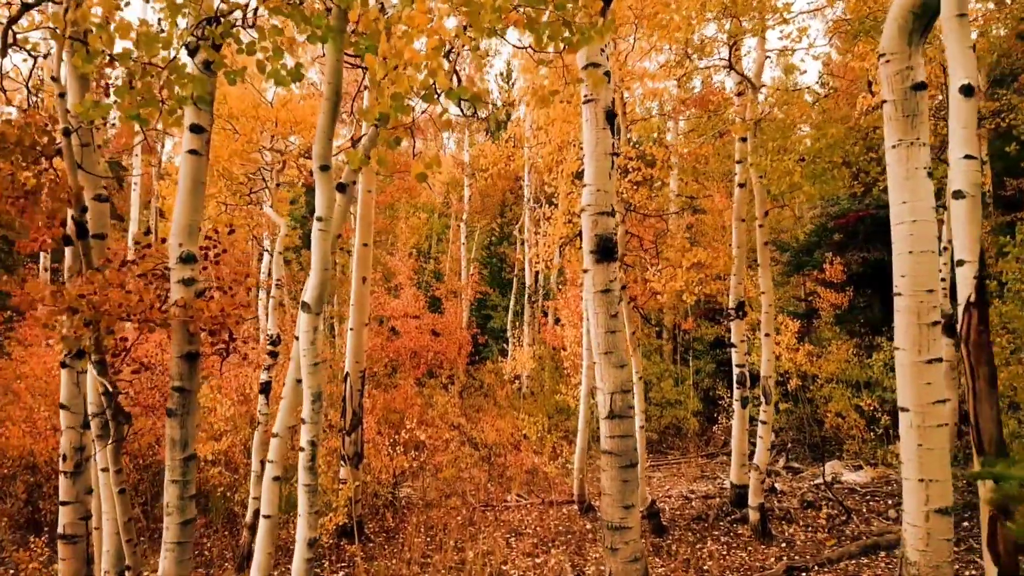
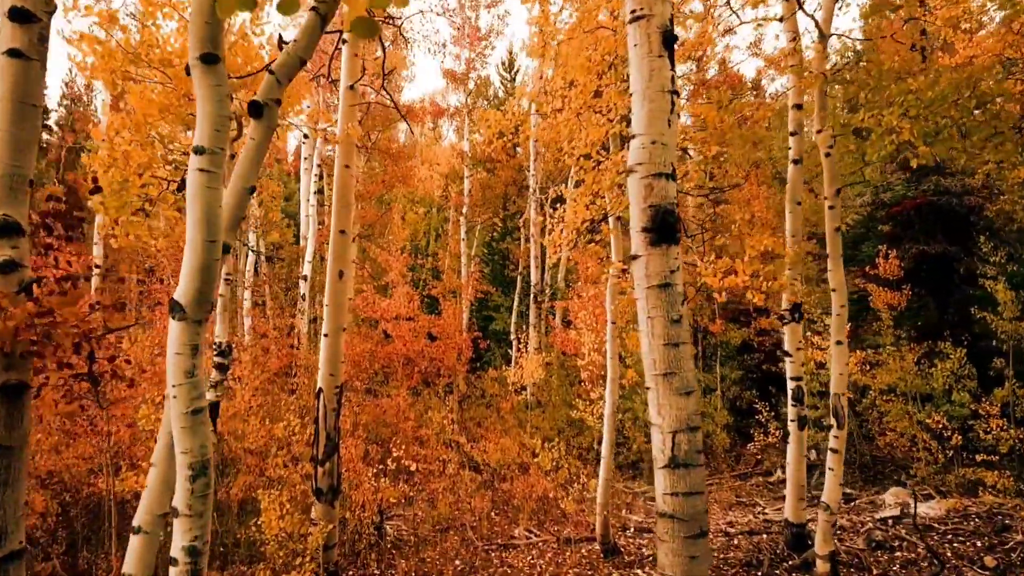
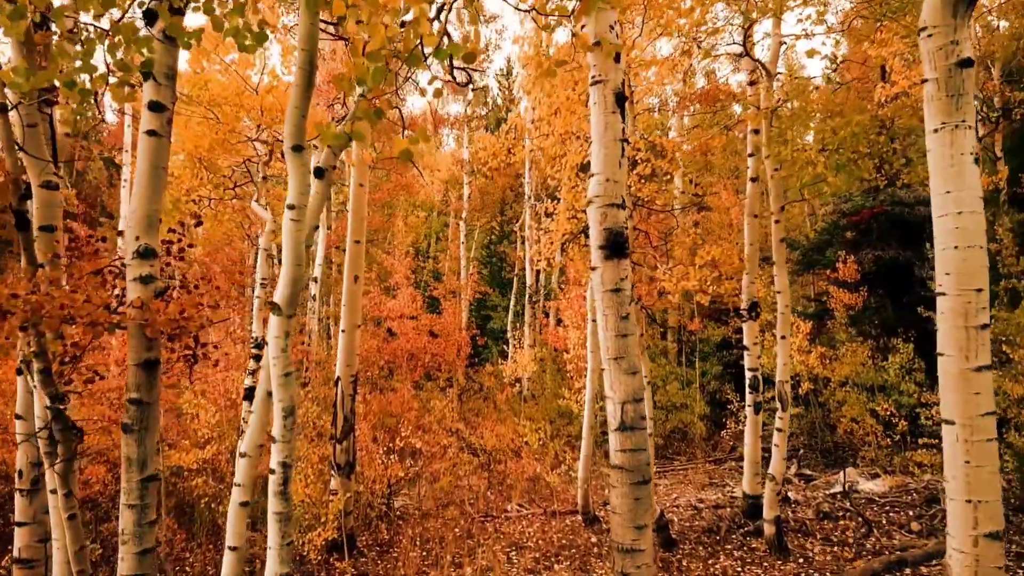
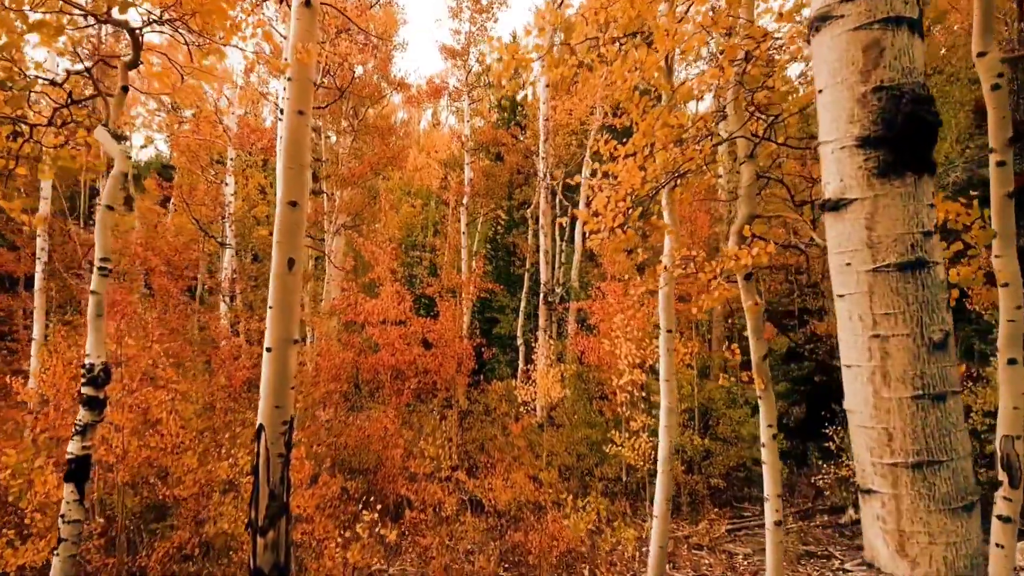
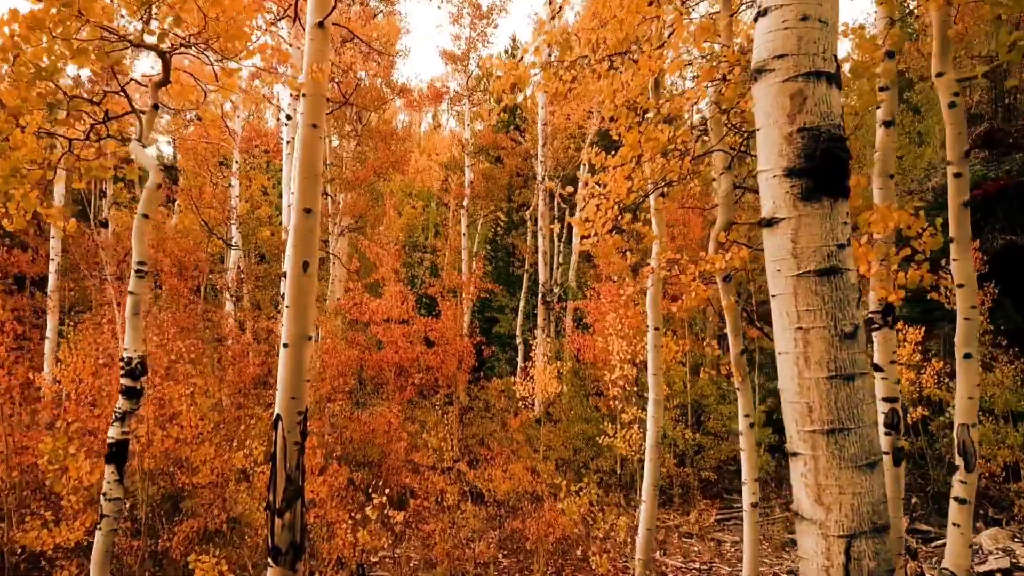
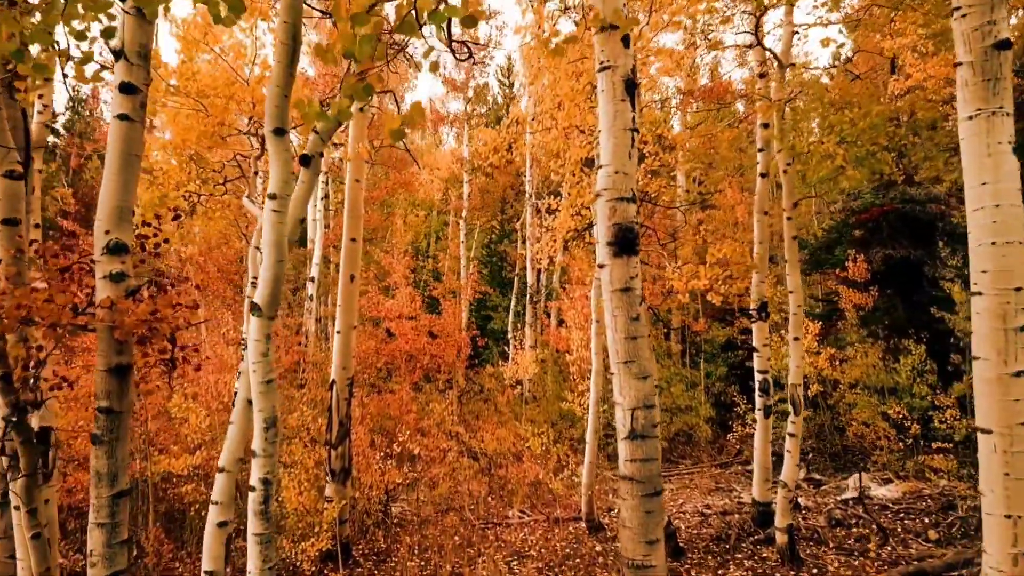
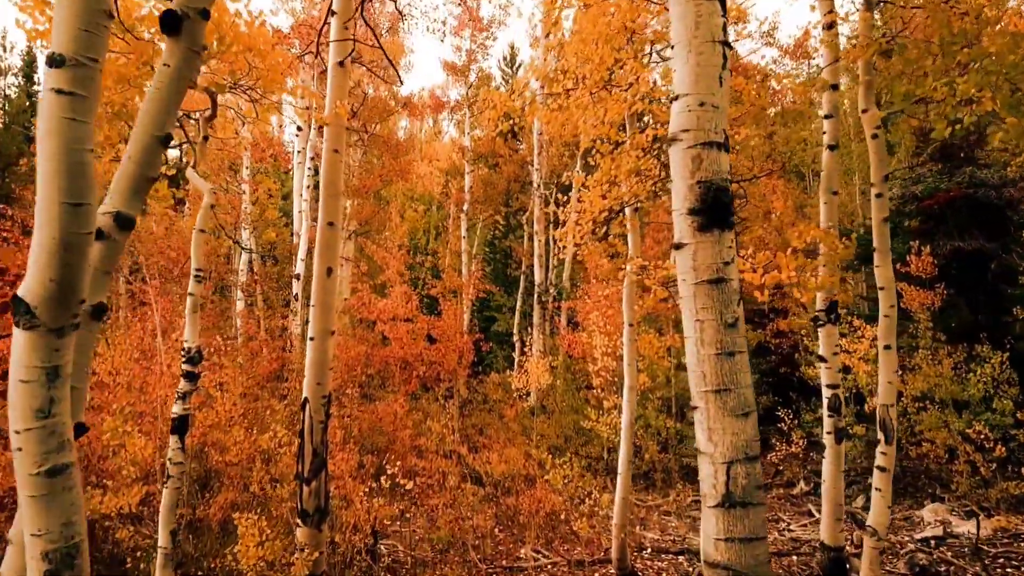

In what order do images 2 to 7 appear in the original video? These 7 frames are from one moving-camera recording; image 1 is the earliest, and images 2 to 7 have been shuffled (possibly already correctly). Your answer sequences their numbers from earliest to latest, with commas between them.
3, 6, 2, 7, 5, 4
